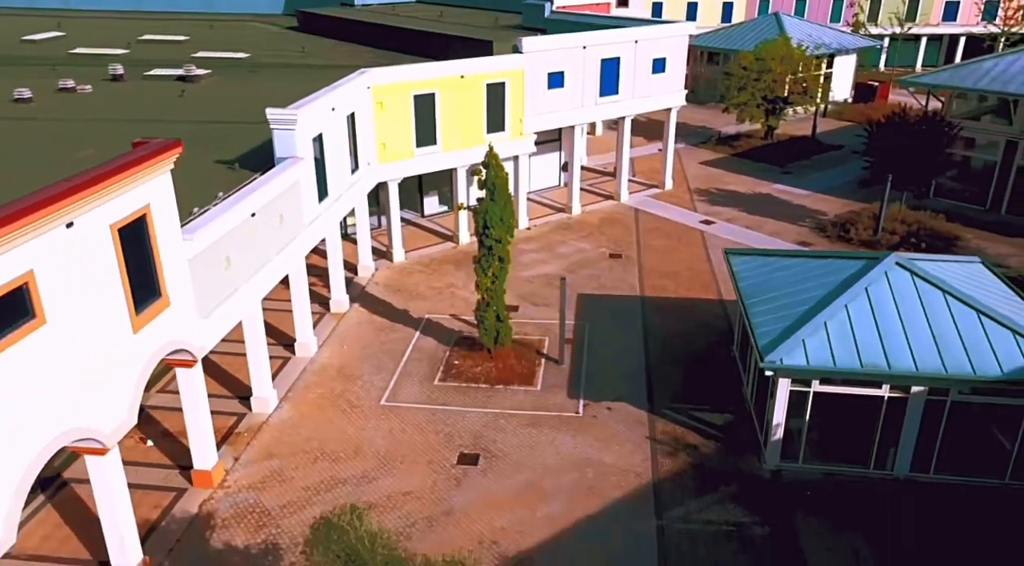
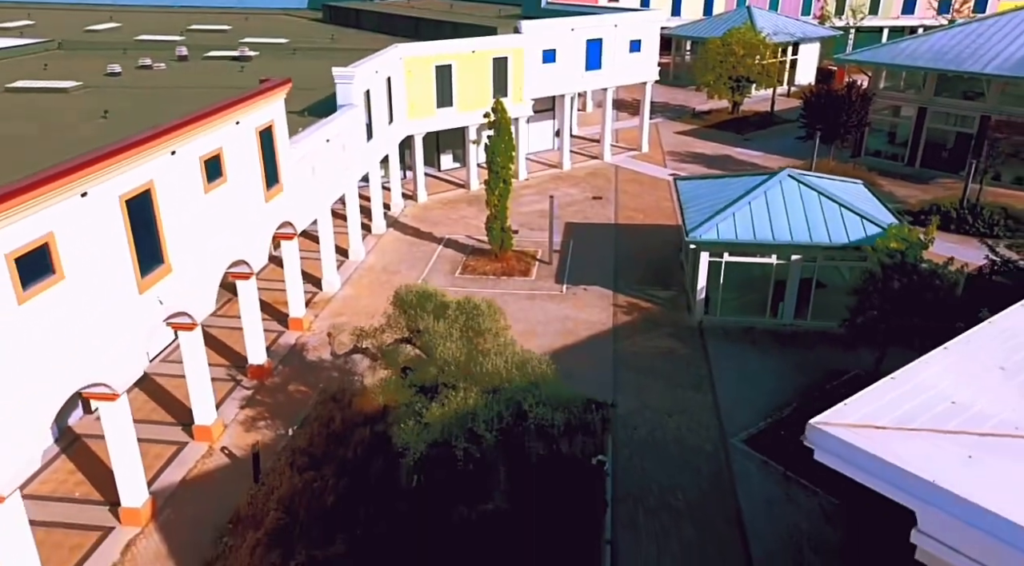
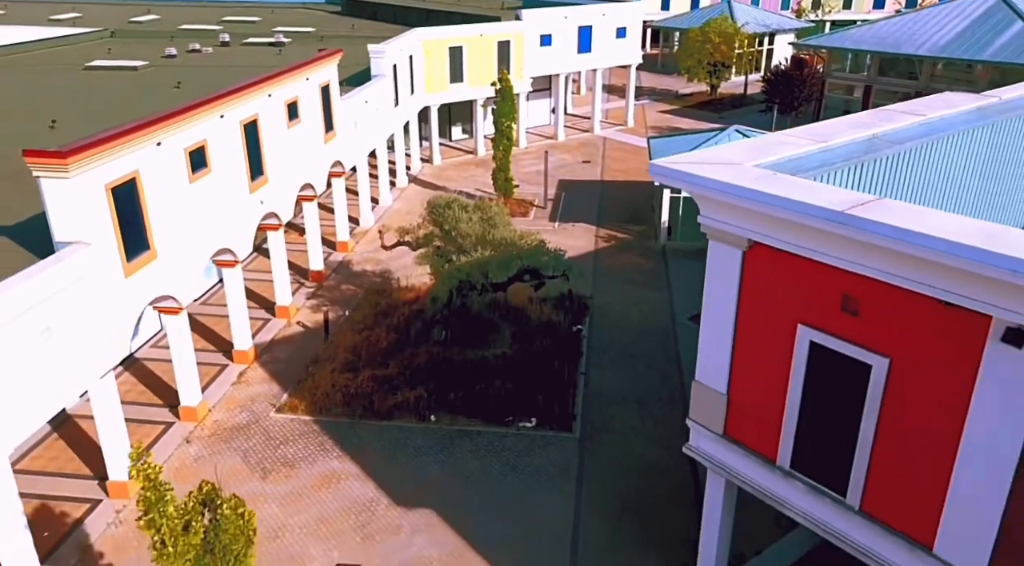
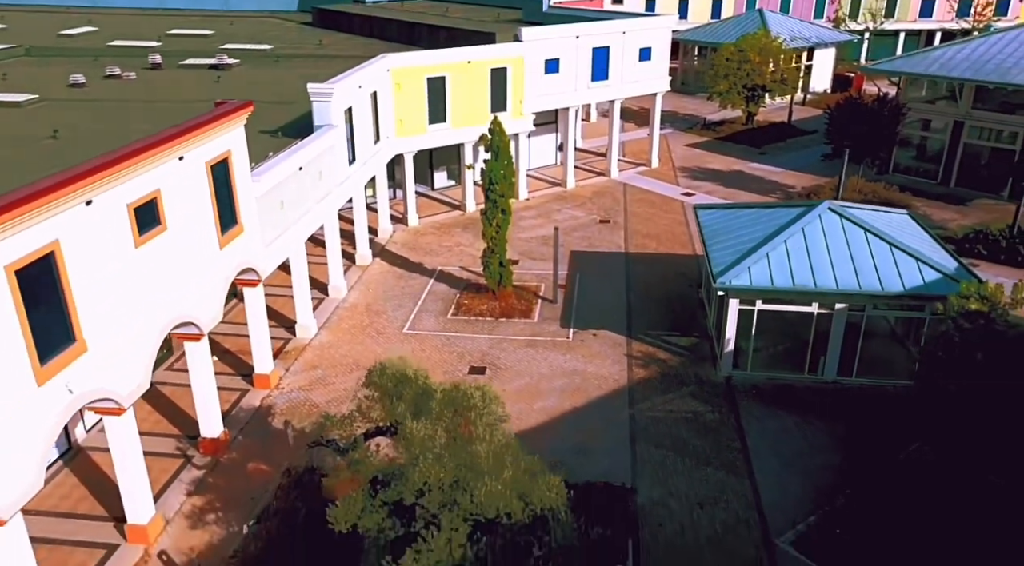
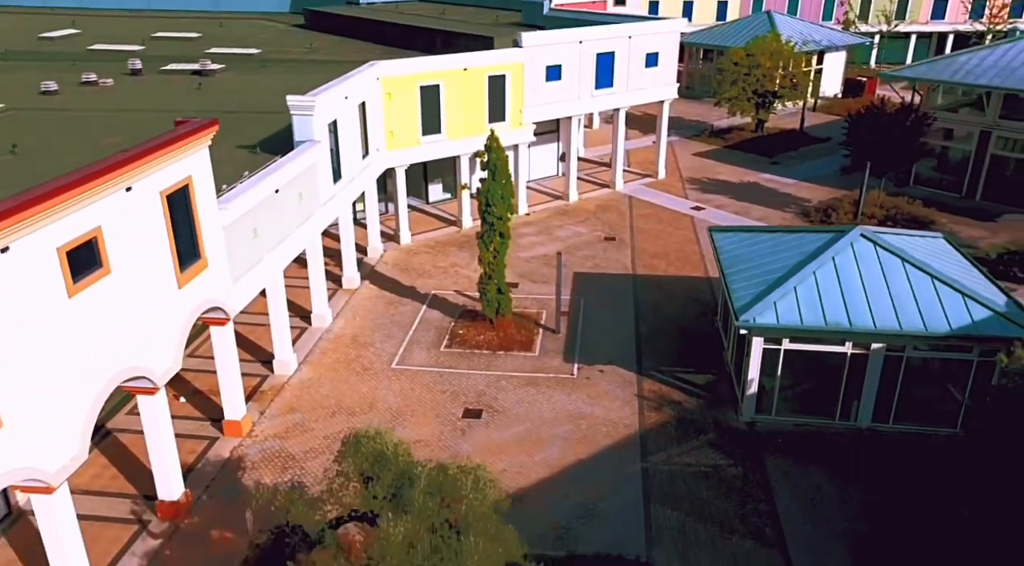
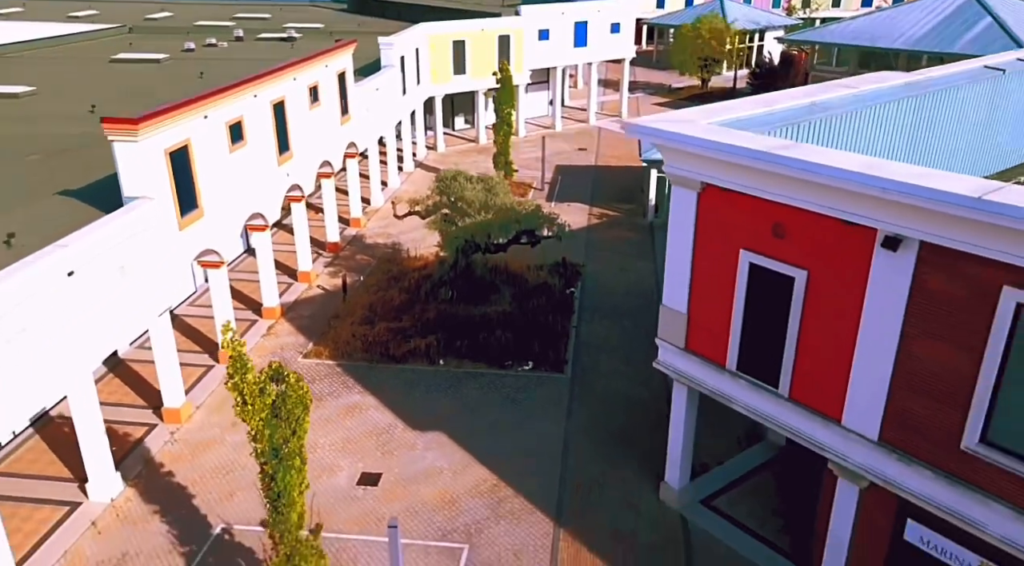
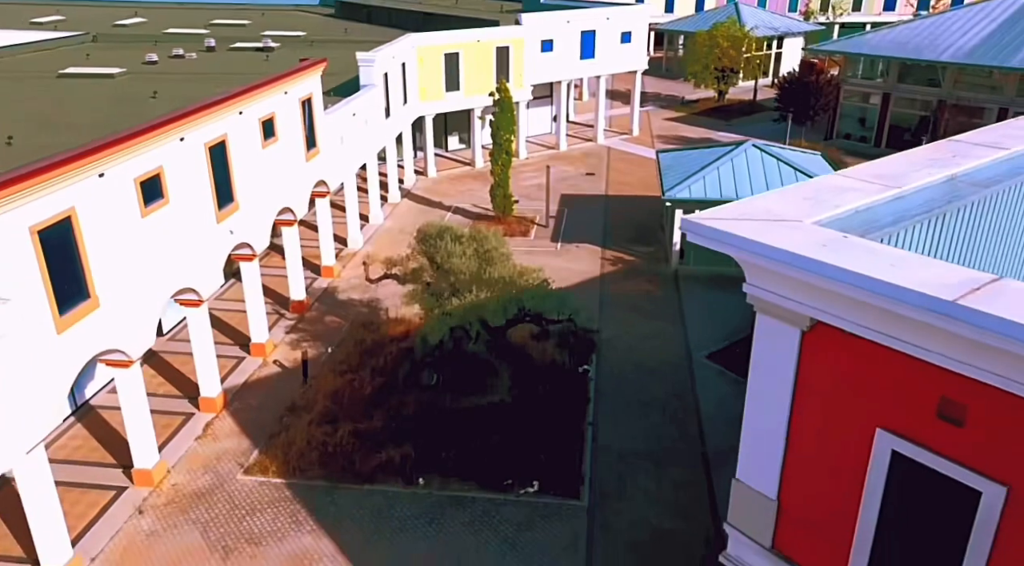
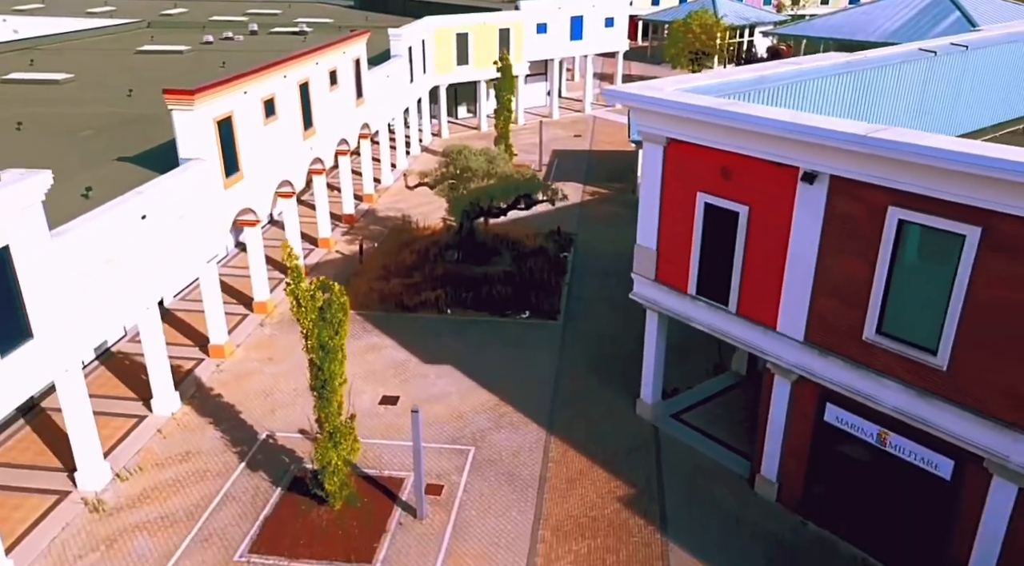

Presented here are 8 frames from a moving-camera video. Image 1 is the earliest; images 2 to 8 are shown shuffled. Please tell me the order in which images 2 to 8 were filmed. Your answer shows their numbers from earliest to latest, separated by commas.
5, 4, 2, 7, 3, 6, 8
